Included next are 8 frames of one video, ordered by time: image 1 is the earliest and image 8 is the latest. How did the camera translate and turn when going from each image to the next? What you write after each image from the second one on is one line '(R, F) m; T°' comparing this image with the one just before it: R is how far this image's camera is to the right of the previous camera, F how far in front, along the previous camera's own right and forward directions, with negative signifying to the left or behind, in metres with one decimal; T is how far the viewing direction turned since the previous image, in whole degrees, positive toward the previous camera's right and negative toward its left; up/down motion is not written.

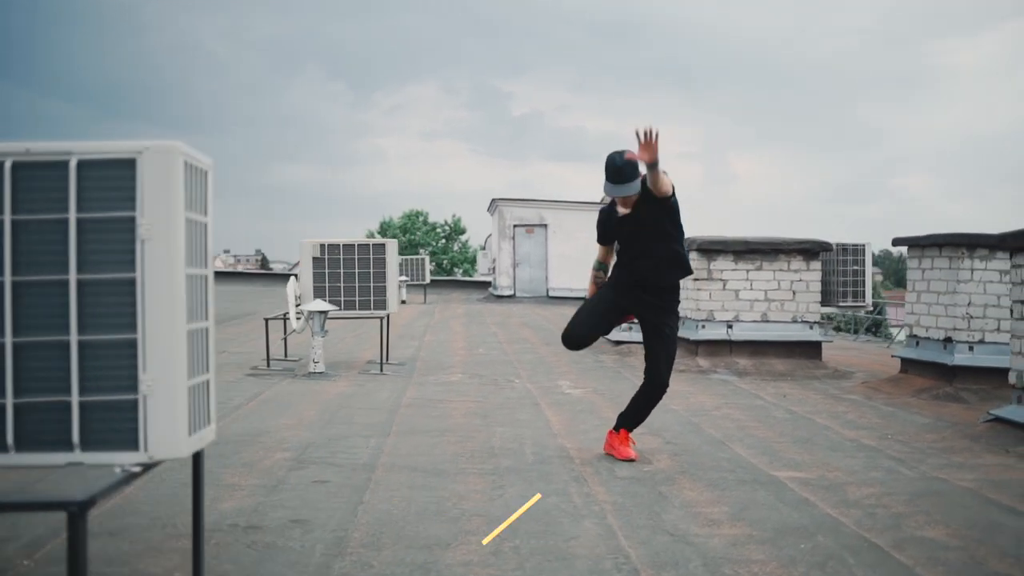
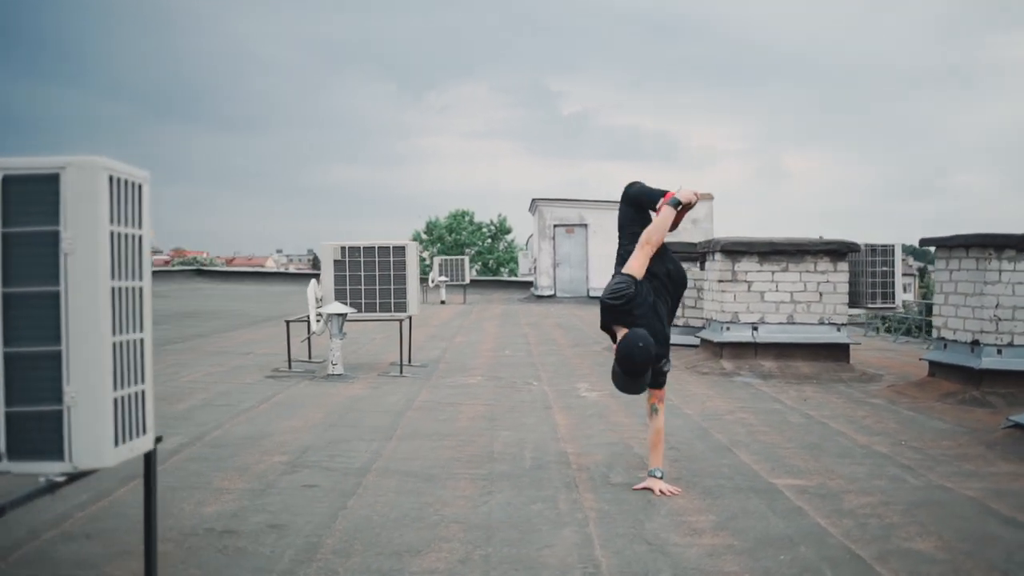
(+0.3, 0.0) m; -3°
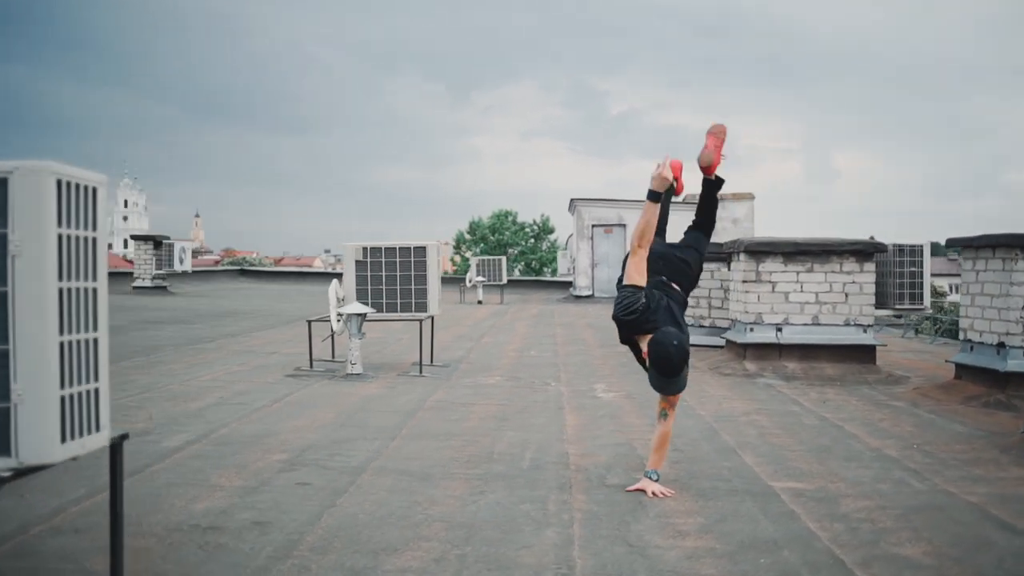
(+0.3, 0.0) m; -3°
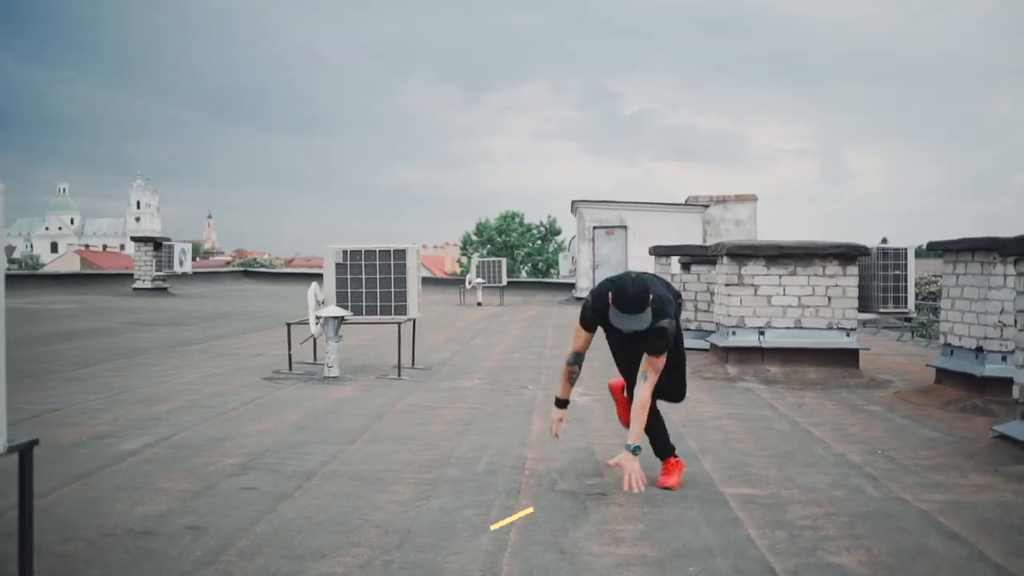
(+0.3, 0.0) m; -1°
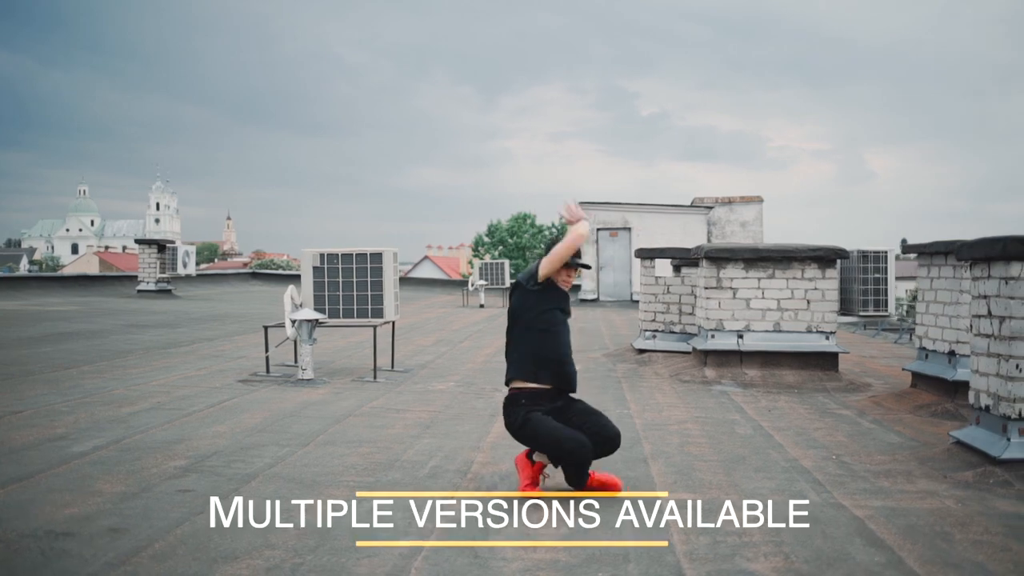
(+0.4, 0.0) m; -1°
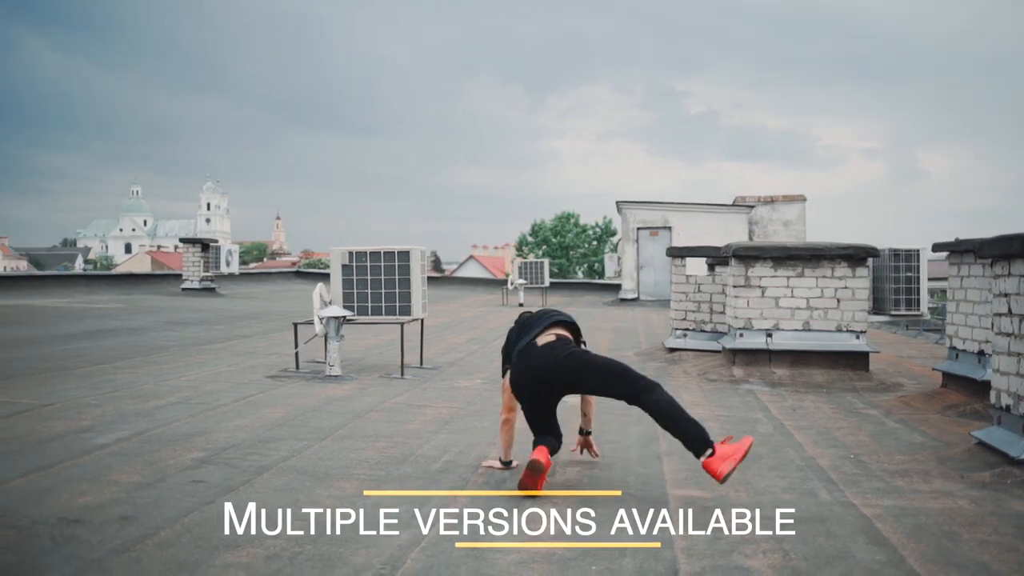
(+0.2, 0.0) m; -3°
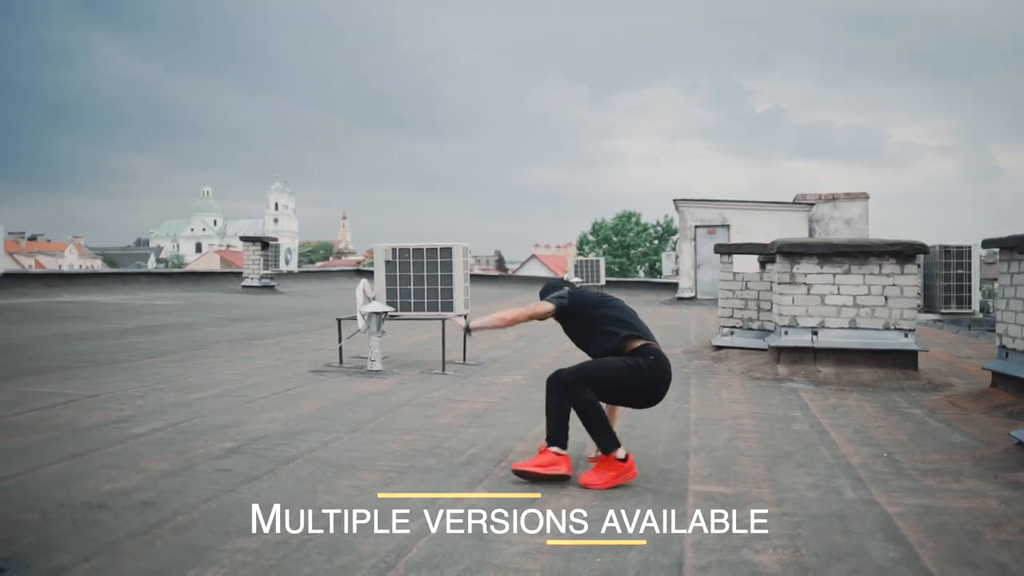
(+0.2, 0.0) m; -4°
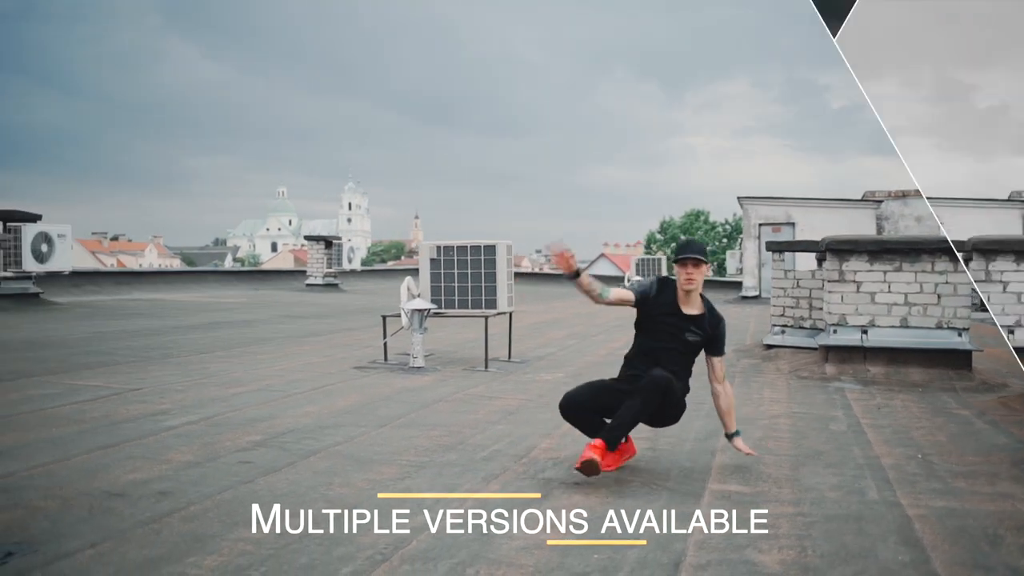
(+0.3, 0.0) m; -4°
